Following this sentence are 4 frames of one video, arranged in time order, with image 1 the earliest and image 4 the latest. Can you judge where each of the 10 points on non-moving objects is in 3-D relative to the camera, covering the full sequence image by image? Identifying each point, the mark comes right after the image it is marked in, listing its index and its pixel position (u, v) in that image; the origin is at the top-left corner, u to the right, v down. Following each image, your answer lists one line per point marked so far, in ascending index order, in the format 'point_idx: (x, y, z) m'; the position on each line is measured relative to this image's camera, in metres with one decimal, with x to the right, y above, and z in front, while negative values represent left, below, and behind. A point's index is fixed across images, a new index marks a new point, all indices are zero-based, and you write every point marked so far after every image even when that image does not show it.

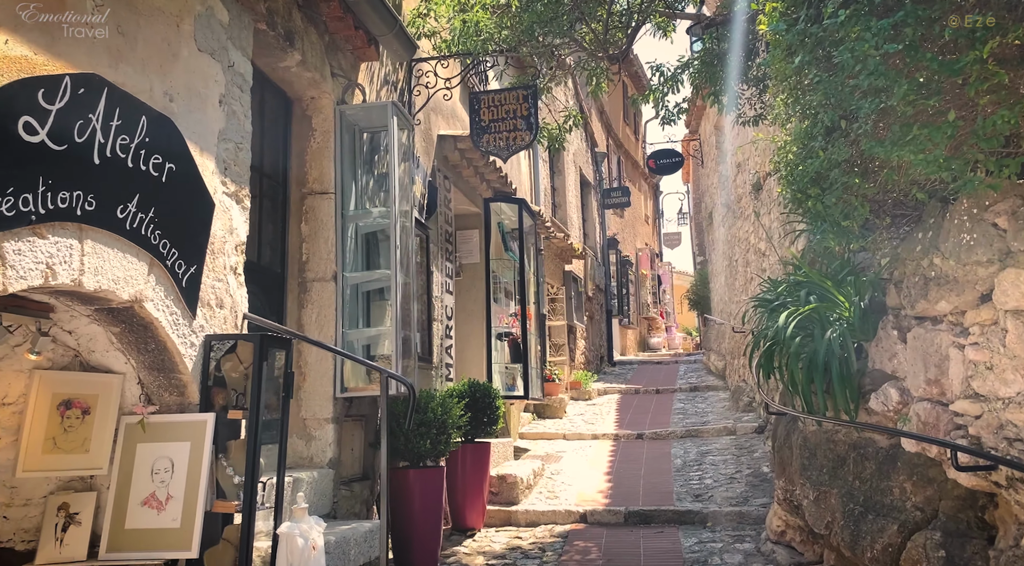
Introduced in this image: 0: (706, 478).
0: (+1.7, -1.7, +7.3) m
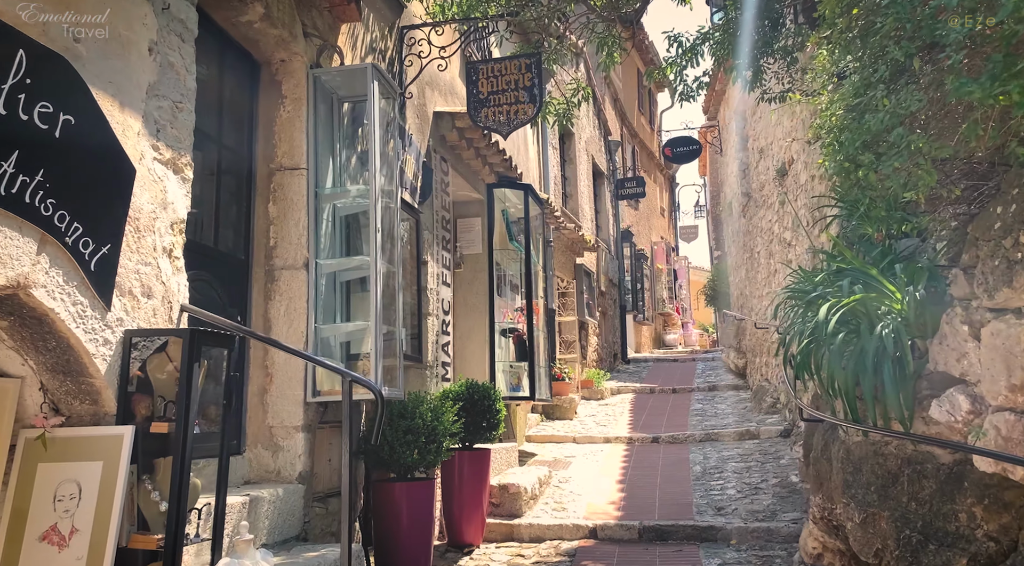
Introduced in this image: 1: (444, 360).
0: (+1.7, -1.6, +6.7) m
1: (-0.5, -0.6, +6.3) m
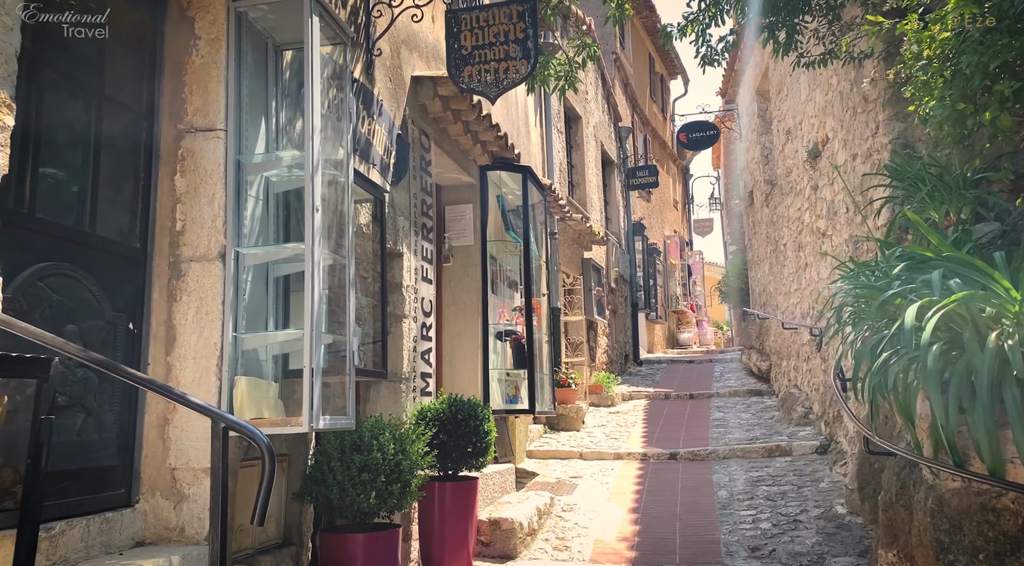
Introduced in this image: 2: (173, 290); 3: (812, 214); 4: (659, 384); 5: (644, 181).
0: (+1.7, -1.6, +5.7) m
1: (-0.6, -0.6, +5.3) m
2: (-1.3, 0.0, +3.2) m
3: (+3.1, +0.7, +8.6) m
4: (+2.2, -1.5, +12.6) m
5: (+2.4, +1.9, +15.2) m
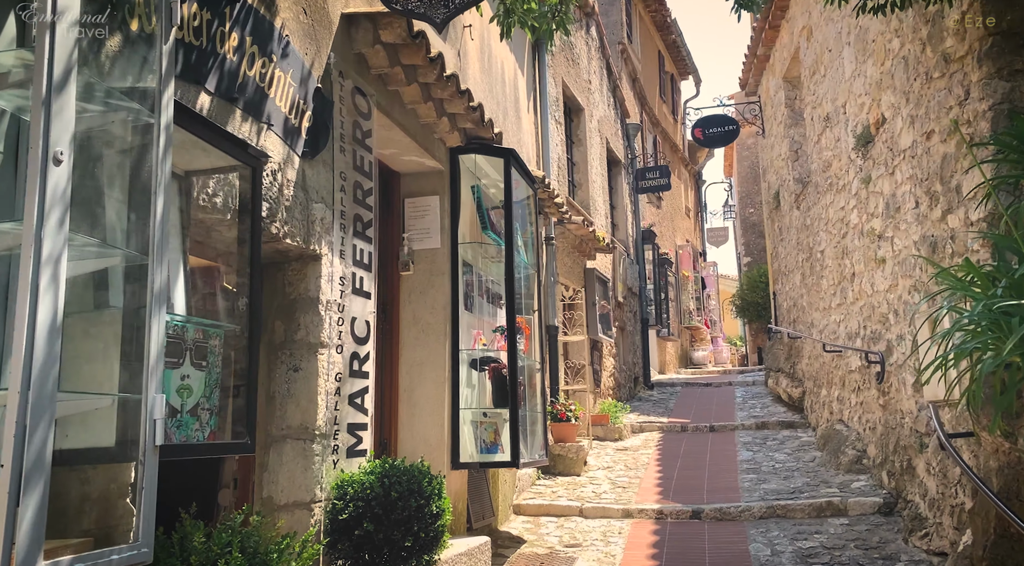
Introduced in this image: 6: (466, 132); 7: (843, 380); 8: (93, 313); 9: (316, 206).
0: (+1.5, -1.7, +4.1) m
1: (-0.7, -0.6, +3.8) m
2: (-1.5, -0.1, +1.7) m
3: (+2.9, +0.6, +7.1) m
4: (+2.1, -1.7, +11.1) m
5: (+2.3, +1.6, +13.7) m
6: (-0.3, +1.0, +5.5) m
7: (+3.0, -0.9, +7.6) m
8: (-0.9, -0.1, +1.9) m
9: (-0.8, +0.3, +3.6) m
